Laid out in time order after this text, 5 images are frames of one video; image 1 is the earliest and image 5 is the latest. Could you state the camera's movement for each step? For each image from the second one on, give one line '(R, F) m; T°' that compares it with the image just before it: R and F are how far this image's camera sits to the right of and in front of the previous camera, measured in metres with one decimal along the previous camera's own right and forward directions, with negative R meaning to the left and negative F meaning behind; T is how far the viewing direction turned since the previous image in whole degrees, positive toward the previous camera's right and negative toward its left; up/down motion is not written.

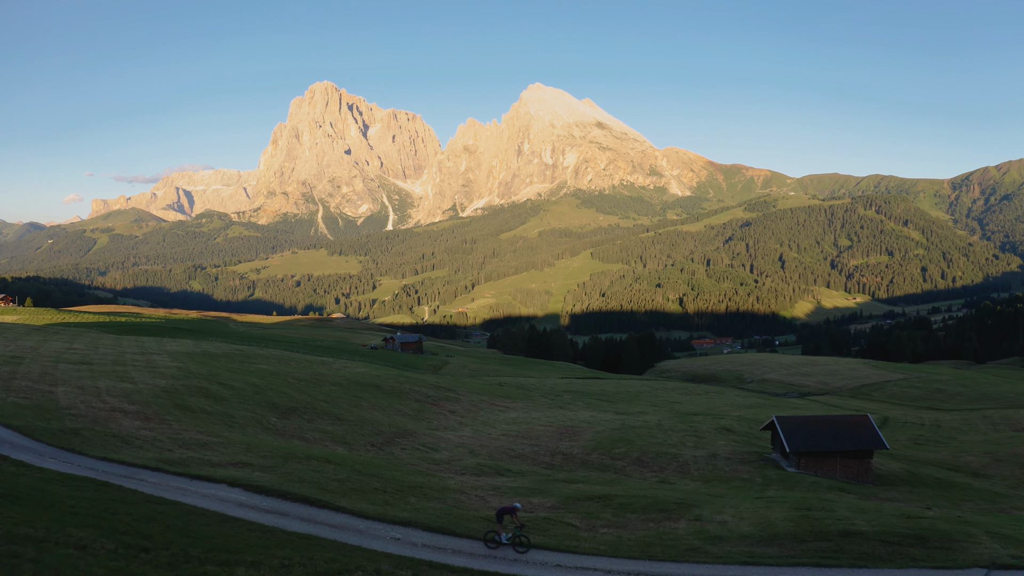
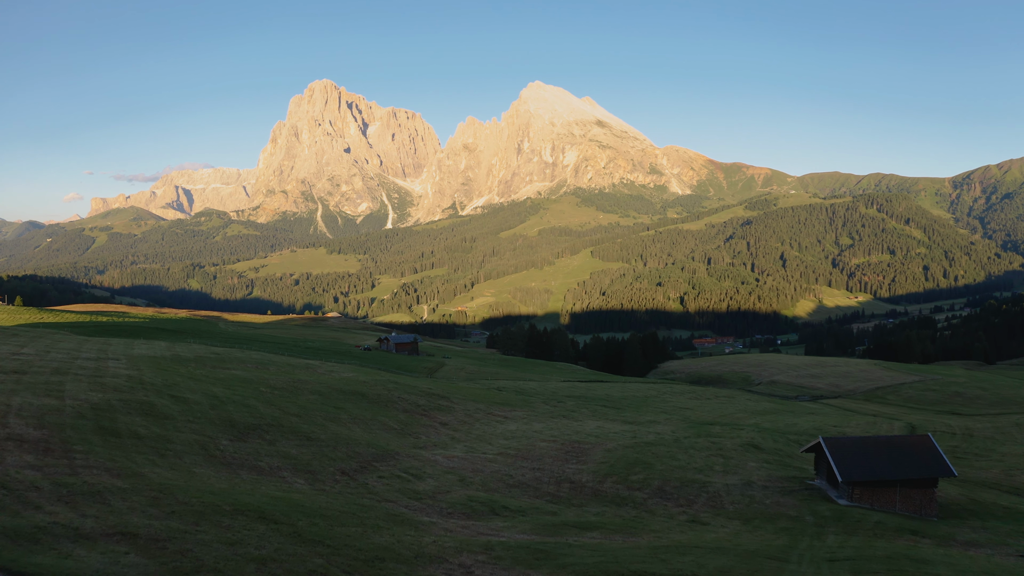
(+0.1, +4.0) m; 0°
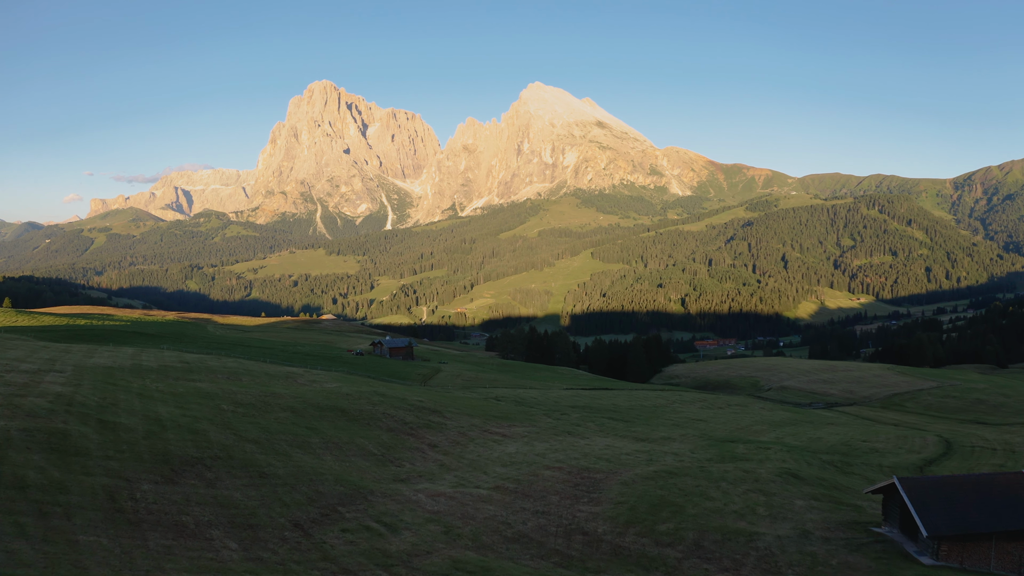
(0.0, +4.3) m; 0°
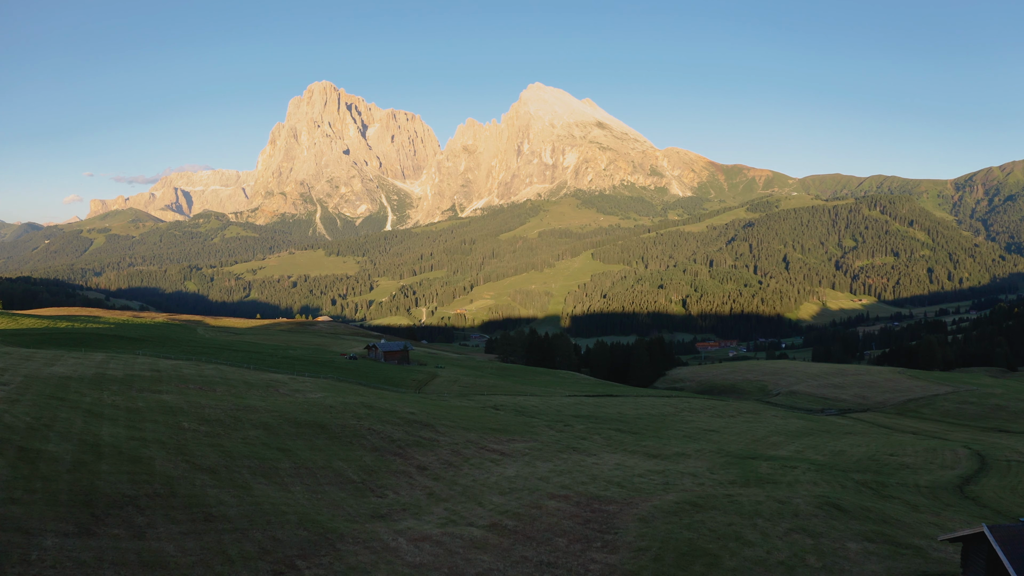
(0.0, +3.4) m; 0°
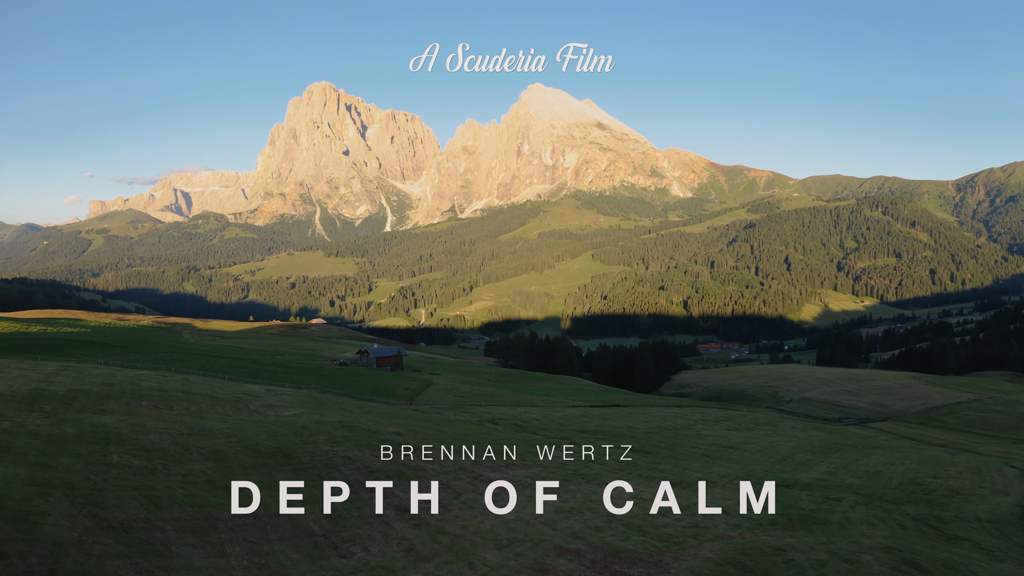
(0.0, +4.5) m; 0°
